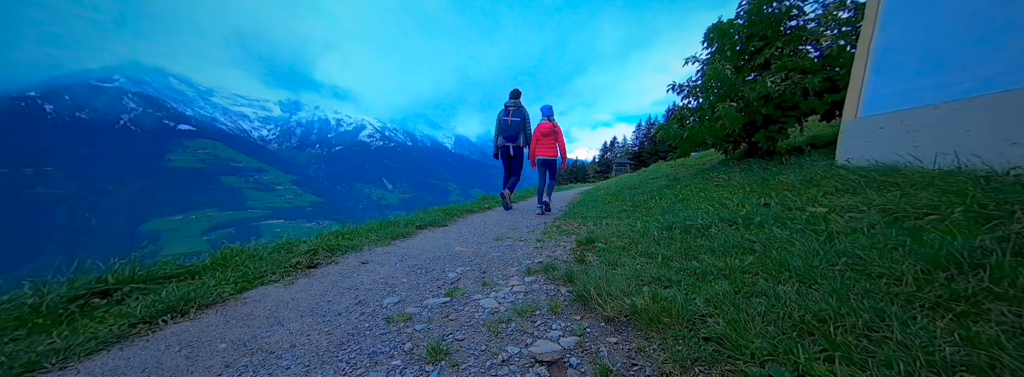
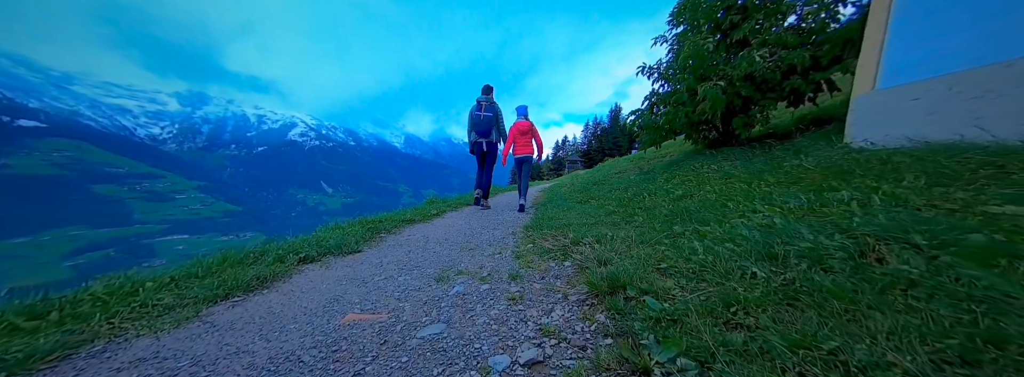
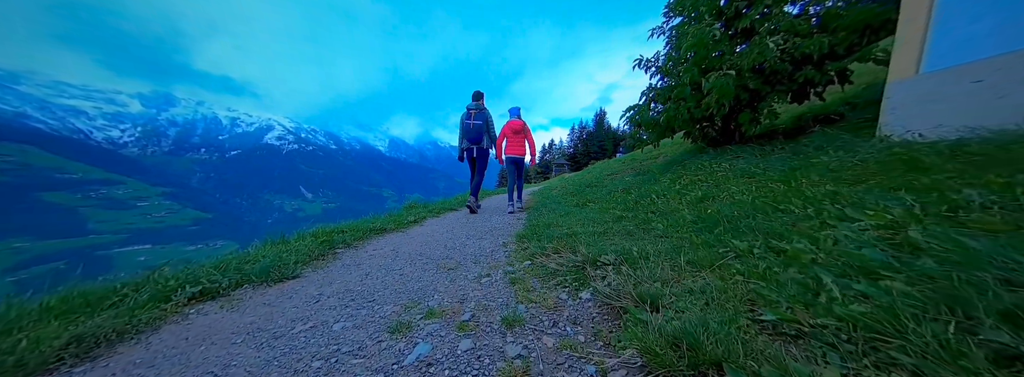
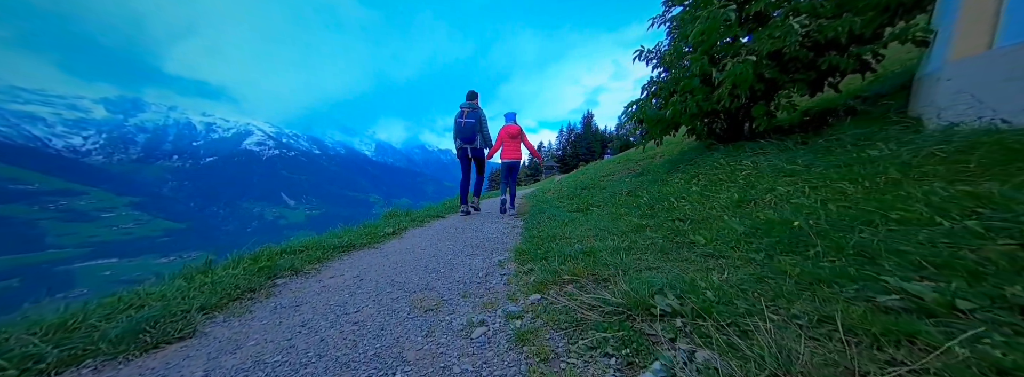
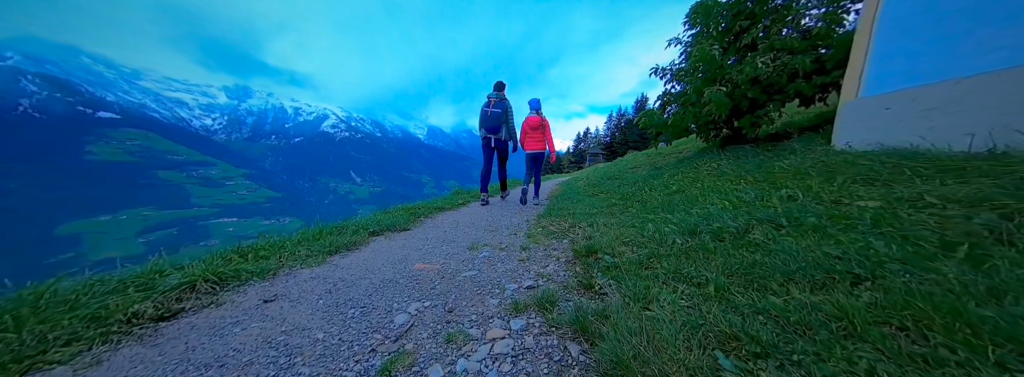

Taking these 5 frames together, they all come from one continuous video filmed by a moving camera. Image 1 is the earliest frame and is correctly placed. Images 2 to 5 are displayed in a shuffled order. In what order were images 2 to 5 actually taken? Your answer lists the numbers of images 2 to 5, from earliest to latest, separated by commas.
5, 2, 3, 4
